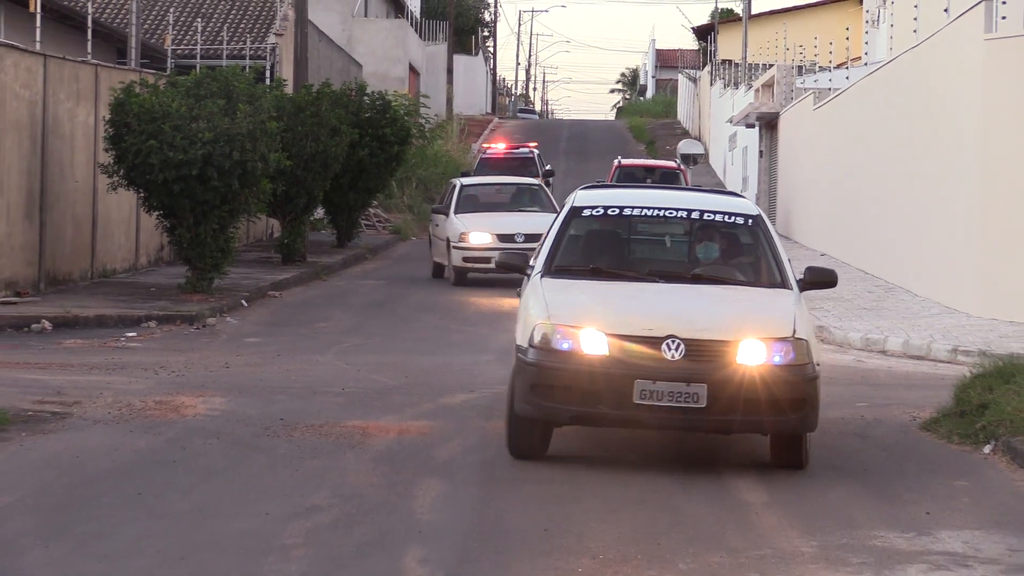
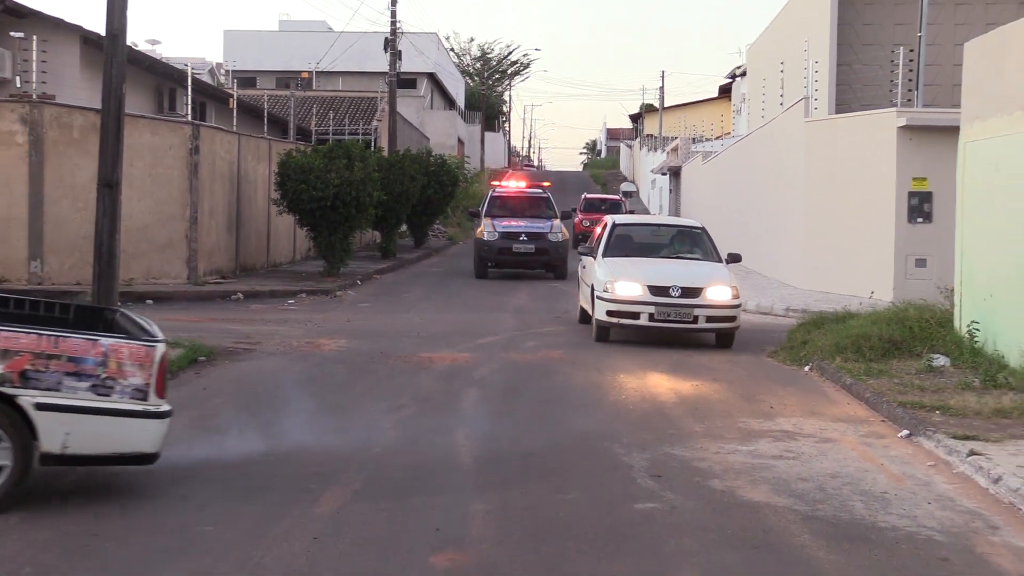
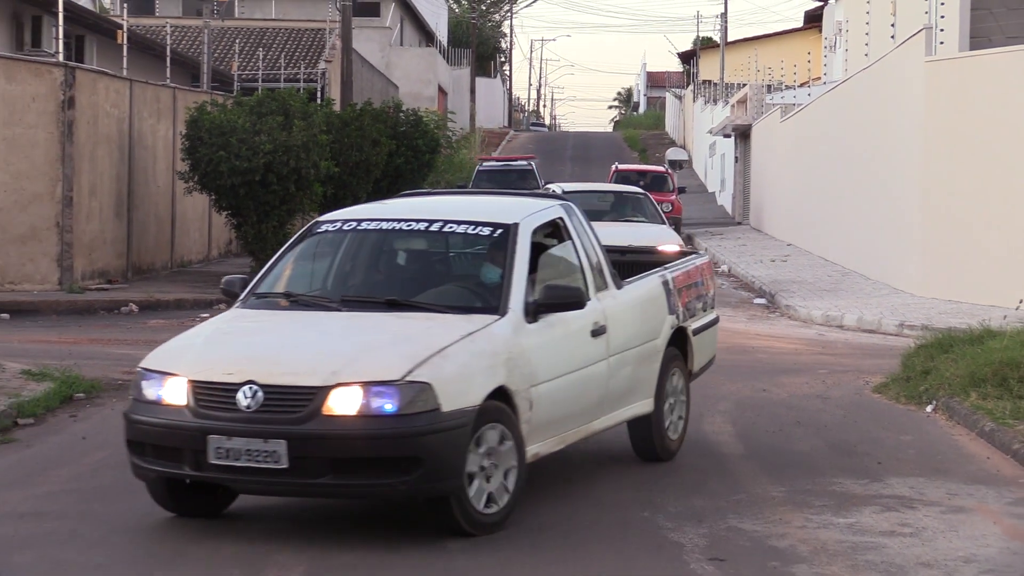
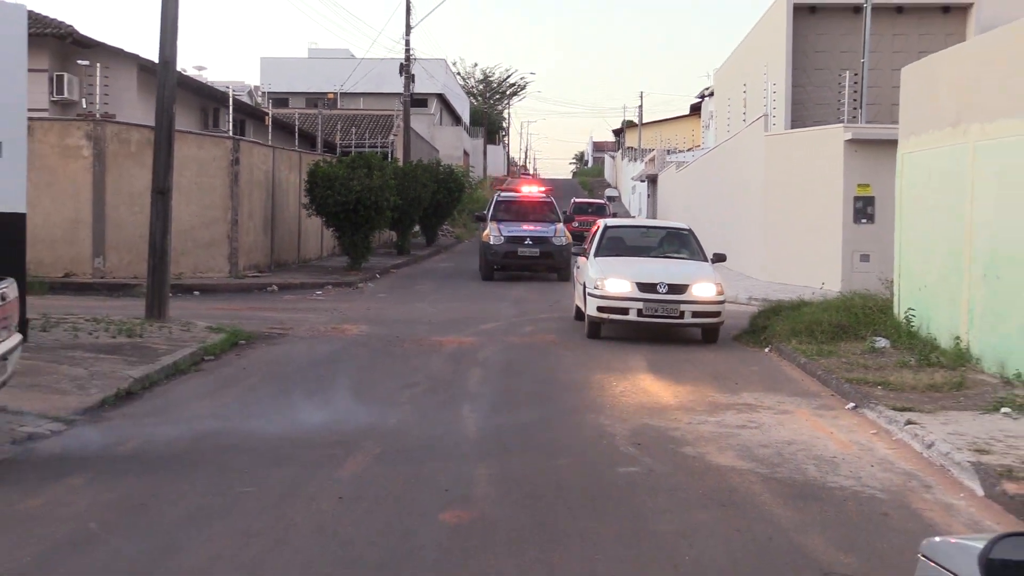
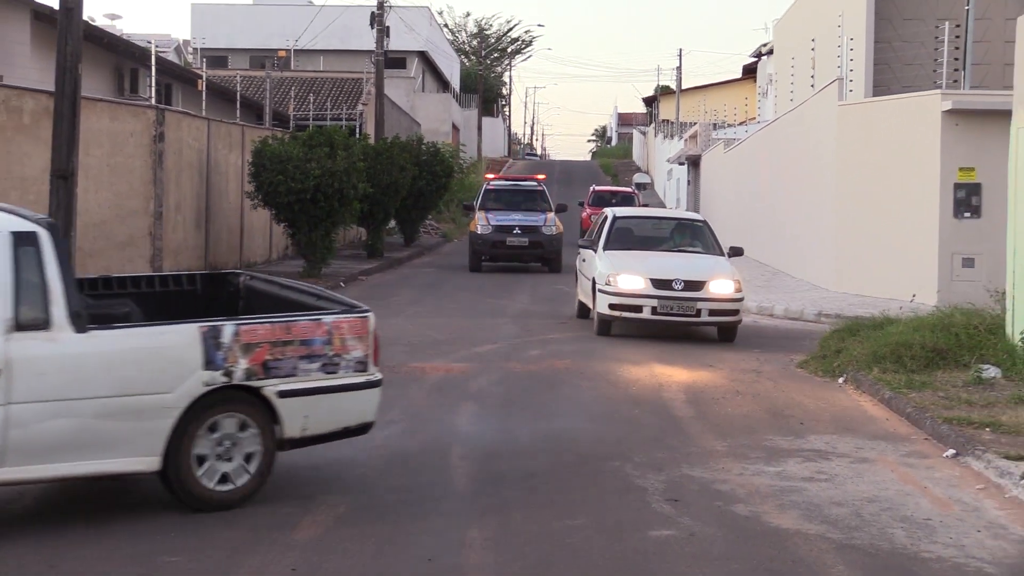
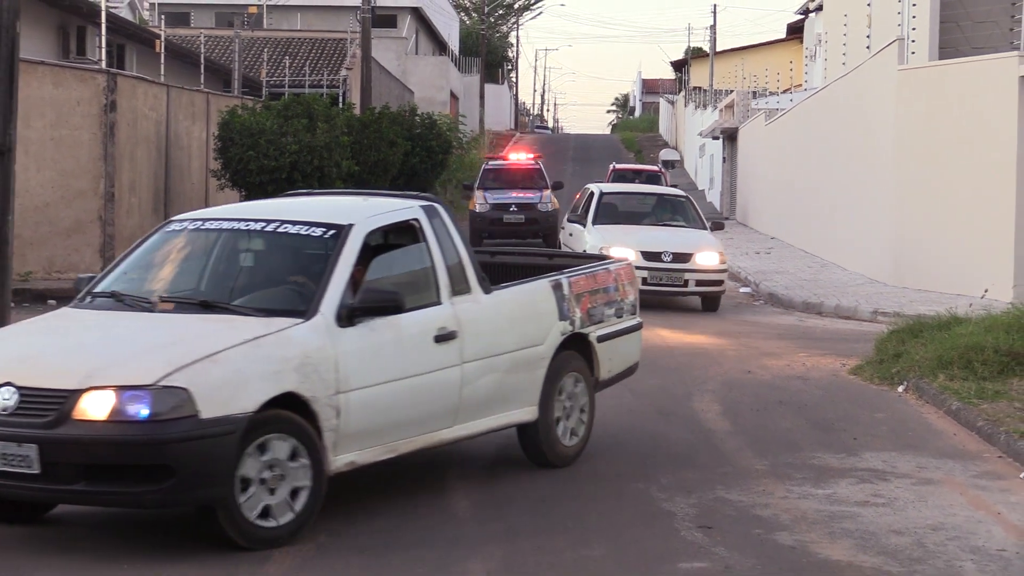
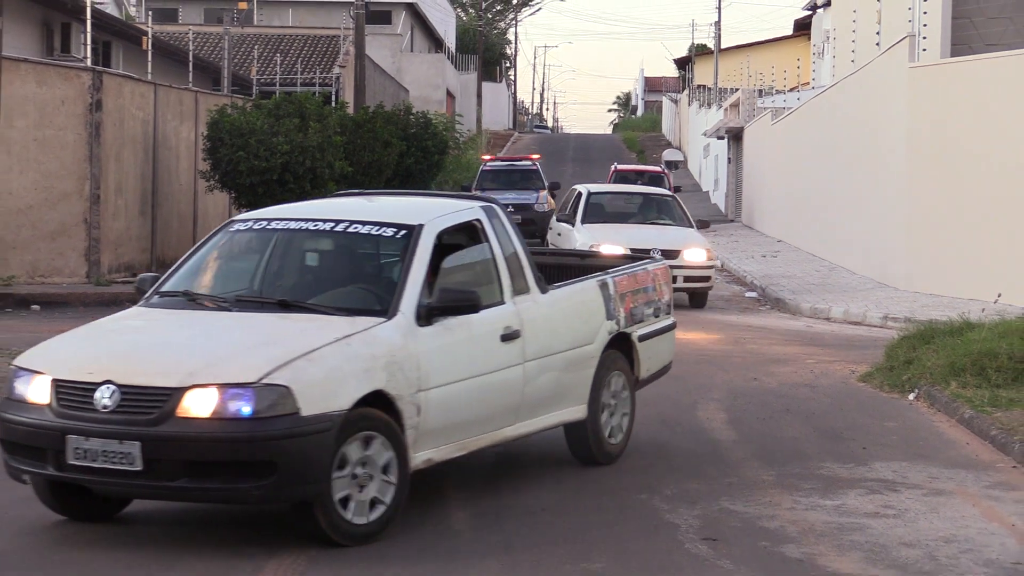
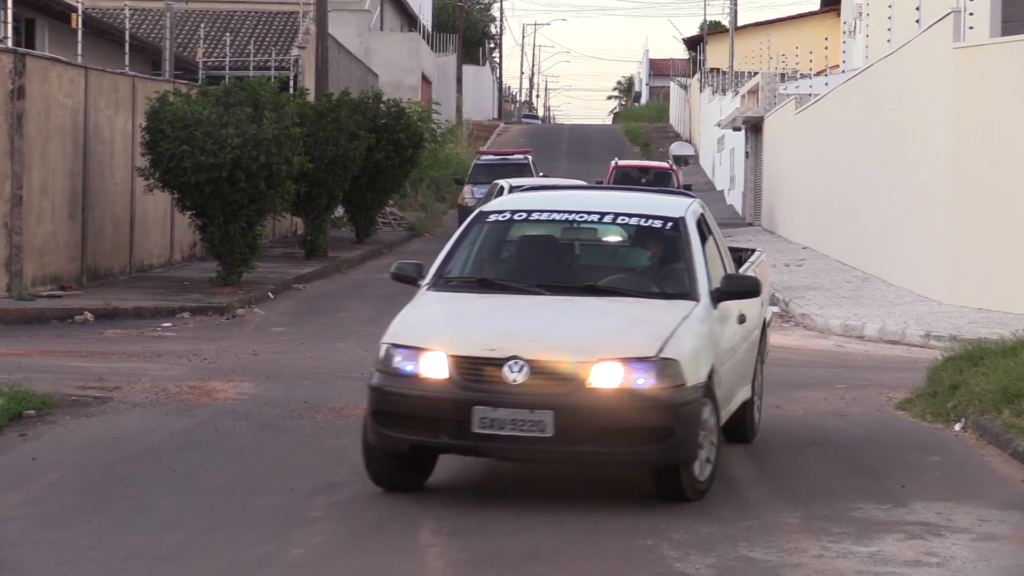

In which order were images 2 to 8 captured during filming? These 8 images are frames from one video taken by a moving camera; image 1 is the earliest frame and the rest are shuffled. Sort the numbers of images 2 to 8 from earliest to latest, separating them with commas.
8, 3, 7, 6, 5, 2, 4
